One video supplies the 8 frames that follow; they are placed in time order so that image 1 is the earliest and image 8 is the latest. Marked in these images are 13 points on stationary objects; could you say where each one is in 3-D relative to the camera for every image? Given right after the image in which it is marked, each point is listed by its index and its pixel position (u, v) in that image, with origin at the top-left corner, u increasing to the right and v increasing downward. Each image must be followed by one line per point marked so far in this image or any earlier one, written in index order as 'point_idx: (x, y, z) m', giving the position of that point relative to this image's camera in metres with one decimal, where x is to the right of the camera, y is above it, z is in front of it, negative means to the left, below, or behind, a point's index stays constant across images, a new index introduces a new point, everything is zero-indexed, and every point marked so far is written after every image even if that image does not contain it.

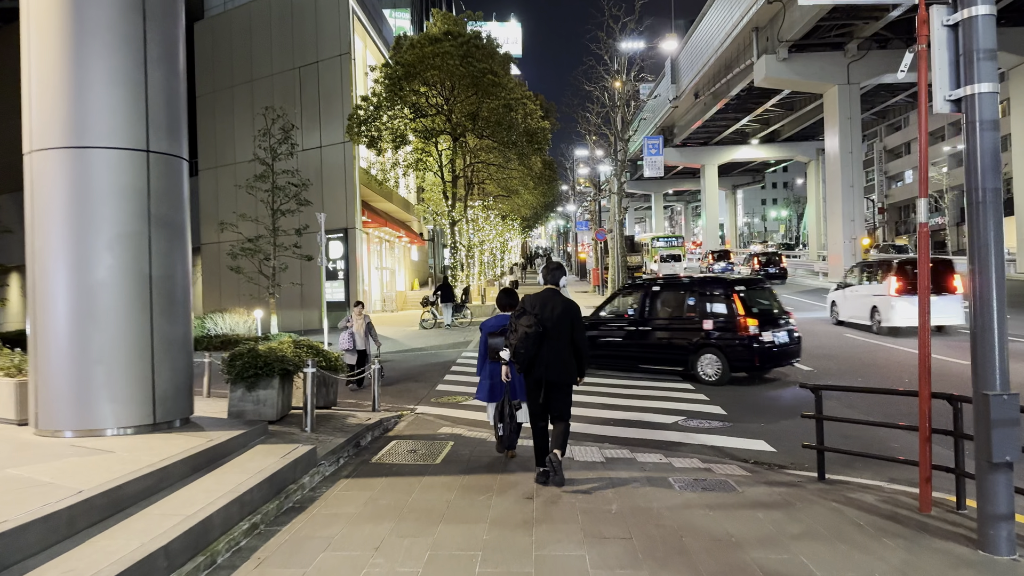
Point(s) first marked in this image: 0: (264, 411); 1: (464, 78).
0: (-2.0, -1.0, +6.7) m
1: (-1.1, +5.0, +19.6) m
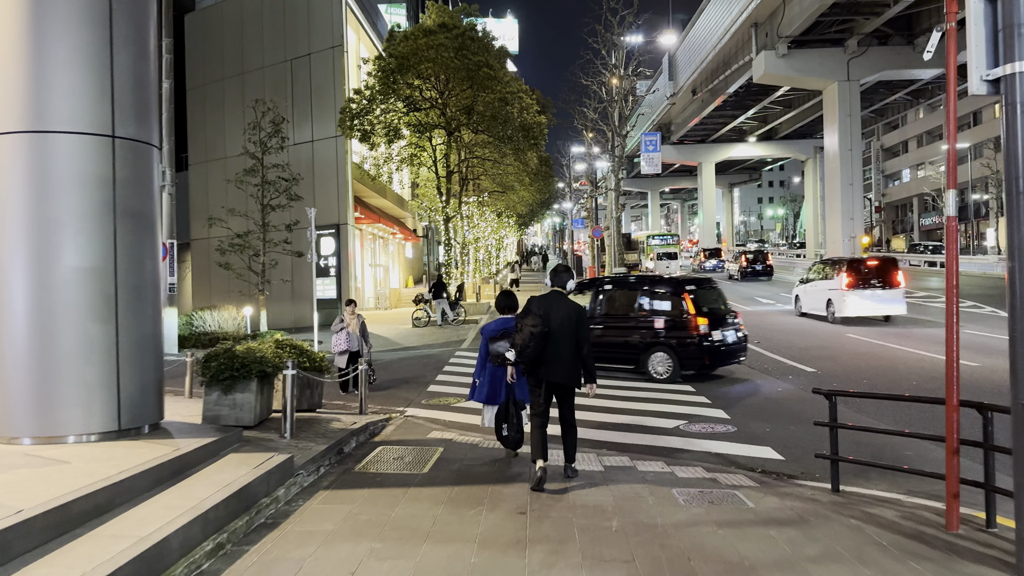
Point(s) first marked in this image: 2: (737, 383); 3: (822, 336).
0: (-2.1, -1.0, +6.3) m
1: (-1.2, +5.0, +19.2) m
2: (+2.9, -1.2, +10.7) m
3: (+6.2, -1.0, +16.5) m
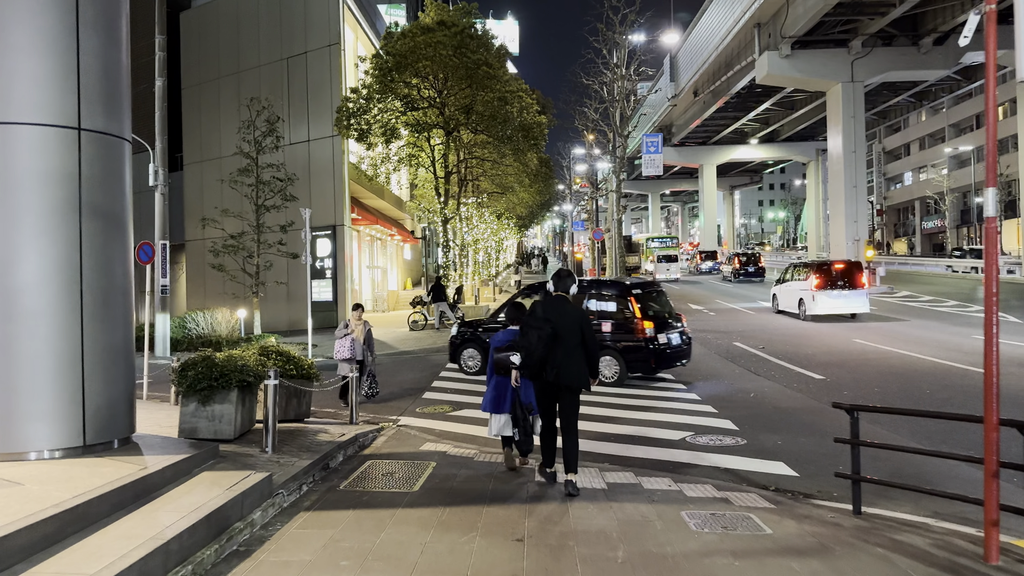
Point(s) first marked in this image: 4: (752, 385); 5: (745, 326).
0: (-2.1, -1.0, +5.9) m
1: (-1.2, +5.0, +18.9) m
2: (+2.9, -1.3, +10.3) m
3: (+6.1, -1.0, +16.1) m
4: (+3.1, -1.3, +10.8) m
5: (+5.5, -0.9, +19.7) m
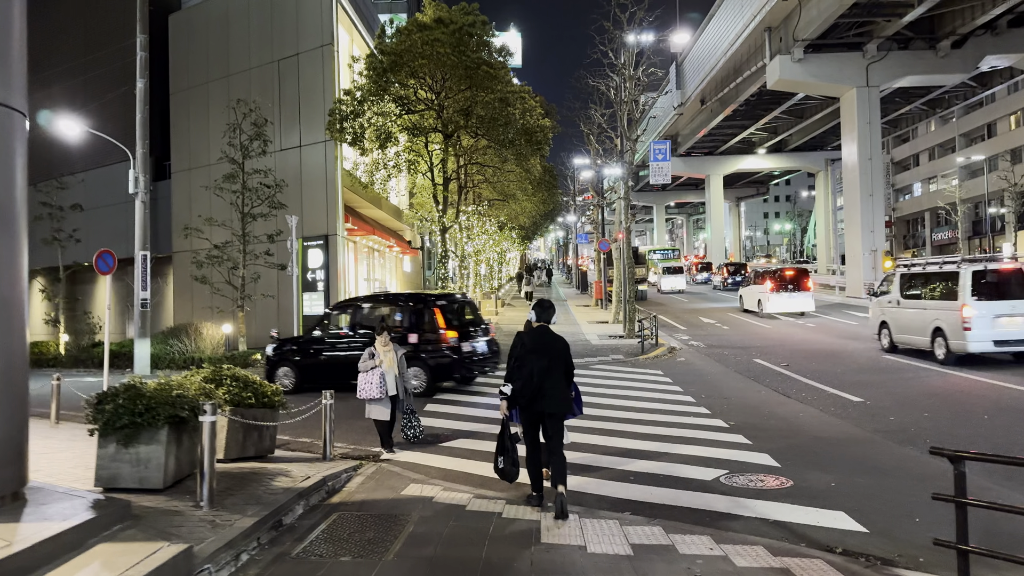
0: (-2.1, -1.1, +4.8) m
1: (-1.2, +4.7, +17.8) m
2: (+2.9, -1.4, +9.1) m
3: (+6.2, -1.3, +14.9) m
4: (+3.1, -1.4, +9.5) m
5: (+5.6, -1.2, +18.5) m
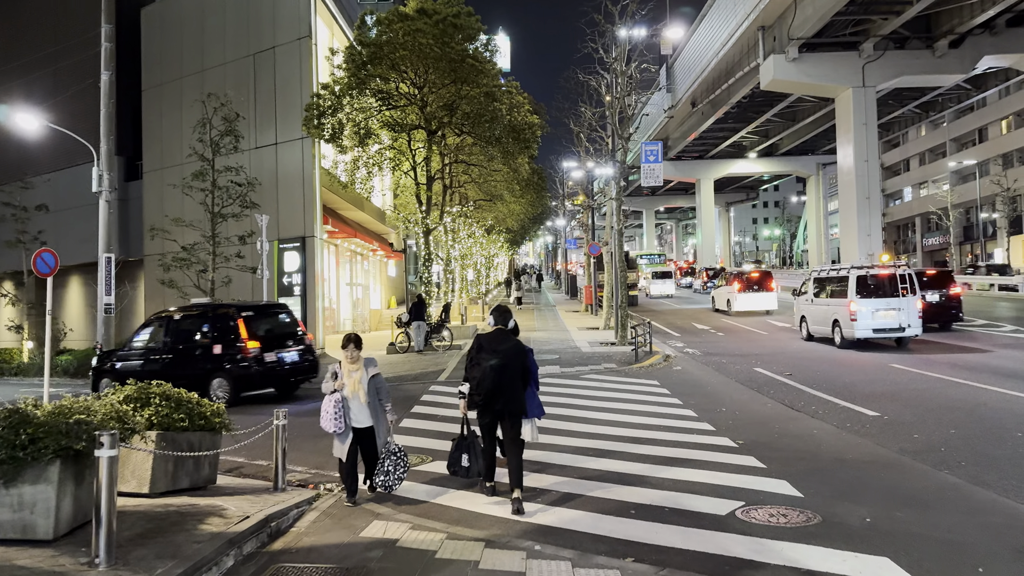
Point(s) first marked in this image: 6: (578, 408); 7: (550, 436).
0: (-2.2, -1.1, +3.8) m
1: (-1.5, +4.6, +16.9) m
2: (+2.7, -1.5, +8.2) m
3: (+5.9, -1.3, +14.0) m
4: (+2.9, -1.4, +8.7) m
5: (+5.3, -1.3, +17.6) m
6: (+0.8, -1.5, +10.4) m
7: (+0.4, -1.5, +8.5) m
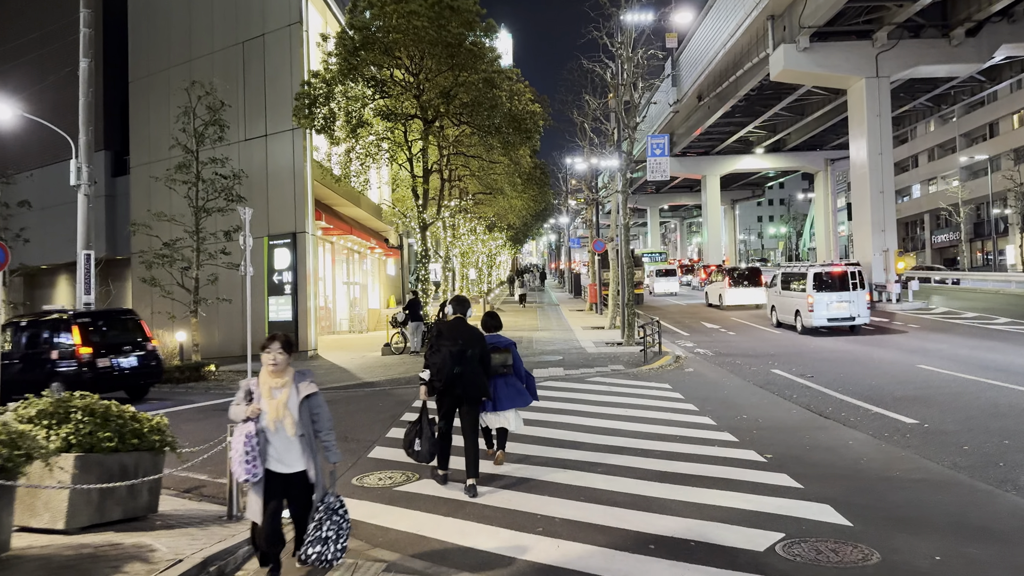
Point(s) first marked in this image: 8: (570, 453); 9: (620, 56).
0: (-2.2, -1.0, +2.9) m
1: (-1.5, +4.7, +16.0) m
2: (+2.7, -1.4, +7.3) m
3: (+6.0, -1.3, +13.1) m
4: (+2.9, -1.4, +7.7) m
5: (+5.3, -1.2, +16.7) m
6: (+0.8, -1.5, +9.5) m
7: (+0.4, -1.5, +7.6) m
8: (+0.5, -1.5, +7.3) m
9: (+2.5, +5.4, +19.3) m
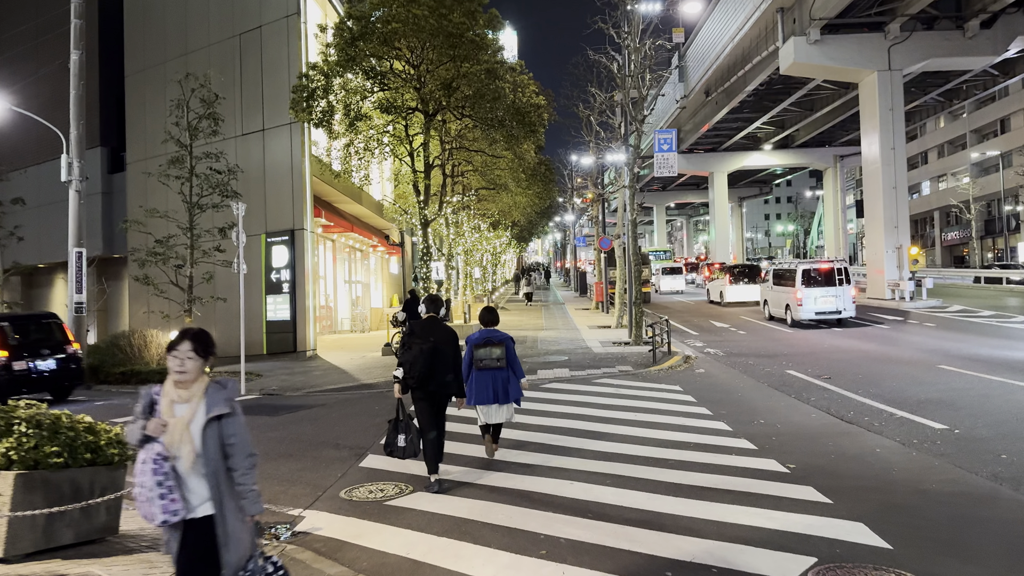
0: (-2.2, -1.0, +2.4) m
1: (-1.4, +4.7, +15.4) m
2: (+2.7, -1.4, +6.8) m
3: (+6.0, -1.2, +12.6) m
4: (+2.9, -1.3, +7.2) m
5: (+5.4, -1.2, +16.1) m
6: (+0.9, -1.4, +9.0) m
7: (+0.4, -1.4, +7.1) m
8: (+0.5, -1.4, +6.8) m
9: (+2.6, +5.4, +18.7) m
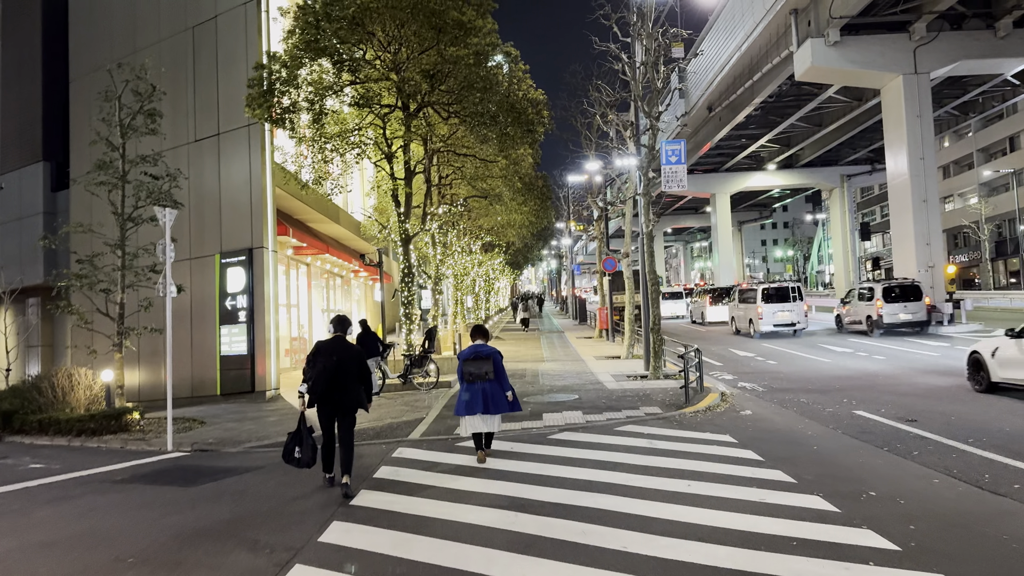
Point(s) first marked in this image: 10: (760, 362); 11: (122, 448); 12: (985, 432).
0: (-2.2, -1.0, -0.2) m
1: (-1.5, +4.3, +13.1) m
2: (+2.8, -1.4, +4.2) m
3: (+6.0, -1.4, +10.0) m
4: (+3.0, -1.4, +4.6) m
5: (+5.4, -1.5, +13.6) m
6: (+0.9, -1.6, +6.4) m
7: (+0.4, -1.5, +4.5) m
8: (+0.6, -1.5, +4.2) m
9: (+2.5, +4.9, +16.4) m
10: (+5.3, -1.6, +17.8) m
11: (-5.0, -2.1, +10.7) m
12: (+4.8, -1.4, +8.1) m
